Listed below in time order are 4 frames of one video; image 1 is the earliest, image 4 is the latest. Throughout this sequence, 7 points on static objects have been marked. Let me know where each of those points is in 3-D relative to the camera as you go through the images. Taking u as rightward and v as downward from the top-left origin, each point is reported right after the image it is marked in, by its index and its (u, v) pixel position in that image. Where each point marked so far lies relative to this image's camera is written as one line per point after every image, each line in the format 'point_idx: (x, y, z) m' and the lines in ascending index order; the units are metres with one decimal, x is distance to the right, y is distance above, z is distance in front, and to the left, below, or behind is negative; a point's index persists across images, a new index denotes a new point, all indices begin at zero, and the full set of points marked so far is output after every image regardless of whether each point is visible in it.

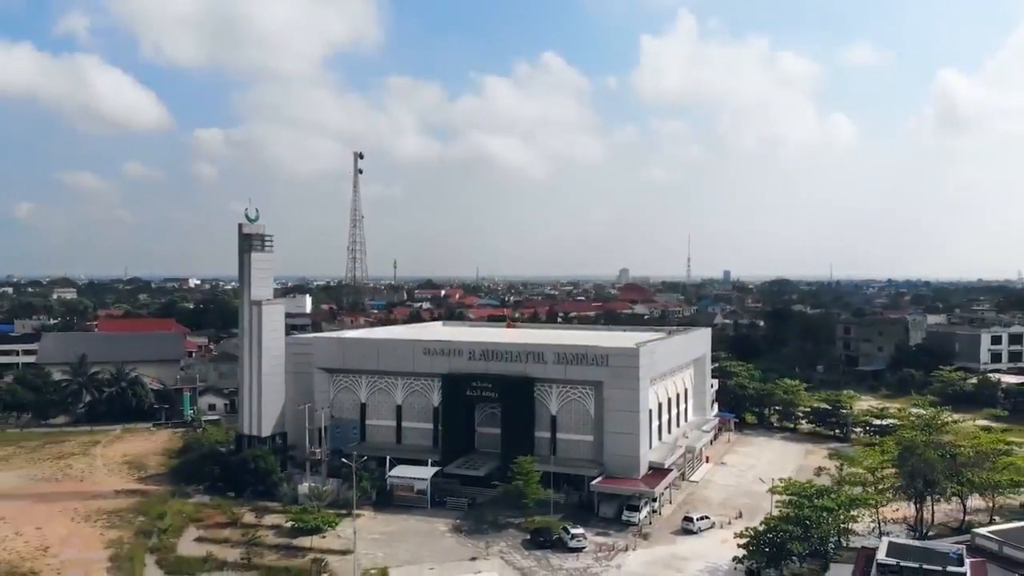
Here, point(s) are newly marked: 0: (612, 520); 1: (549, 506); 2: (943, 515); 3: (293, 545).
0: (+2.6, -6.0, +19.0) m
1: (+1.0, -5.8, +19.5) m
2: (+11.1, -5.9, +19.1) m
3: (-5.1, -6.0, +17.3) m
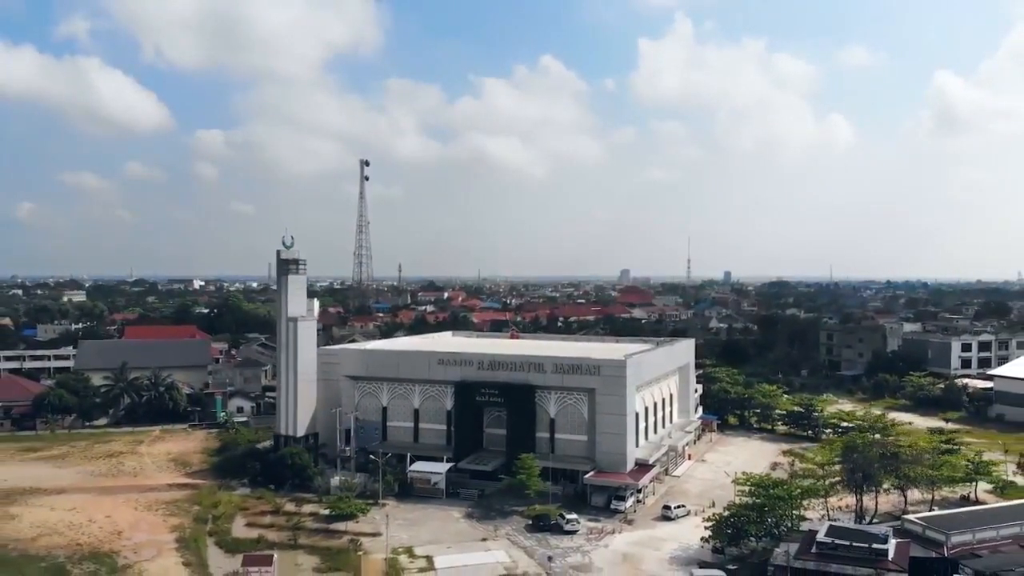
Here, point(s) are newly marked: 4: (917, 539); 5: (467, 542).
0: (+2.7, -6.6, +22.0) m
1: (+1.1, -6.4, +22.6) m
2: (+11.3, -6.5, +22.2) m
3: (-5.0, -6.7, +20.3) m
4: (+9.9, -6.2, +18.0) m
5: (-1.2, -6.6, +19.2) m
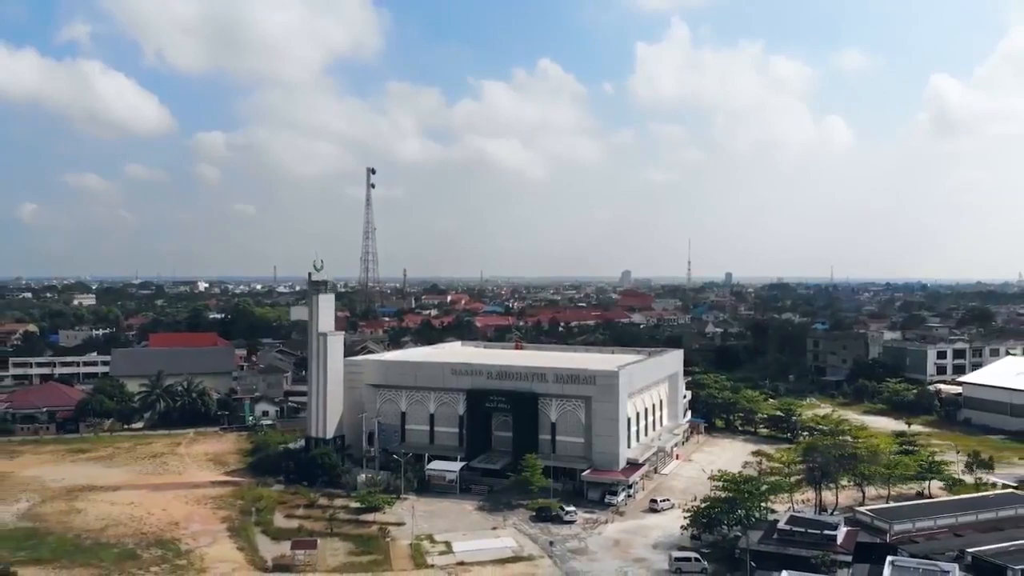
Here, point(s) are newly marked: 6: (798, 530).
0: (+2.9, -7.3, +25.0) m
1: (+1.3, -7.1, +25.6) m
2: (+11.5, -7.2, +25.2) m
3: (-4.8, -7.4, +23.4) m
4: (+10.1, -6.9, +21.1) m
5: (-1.0, -7.3, +22.3) m
6: (+7.7, -6.5, +19.7) m
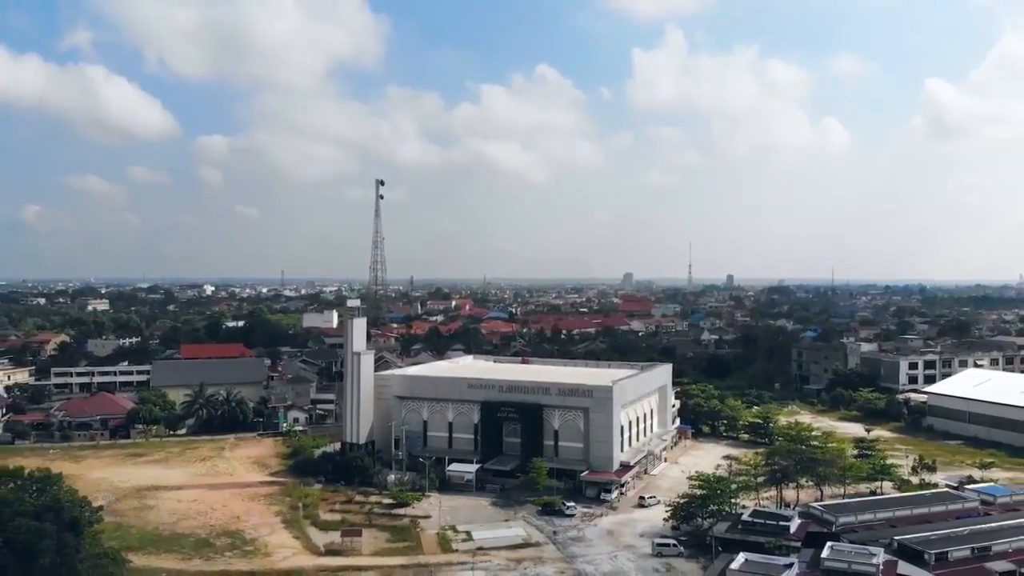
0: (+3.2, -8.4, +29.2) m
1: (+1.7, -8.2, +29.8) m
2: (+11.8, -8.3, +29.4) m
3: (-4.4, -8.5, +27.6) m
4: (+10.5, -7.9, +25.2) m
5: (-0.6, -8.4, +26.5) m
6: (+8.0, -7.6, +23.9) m
